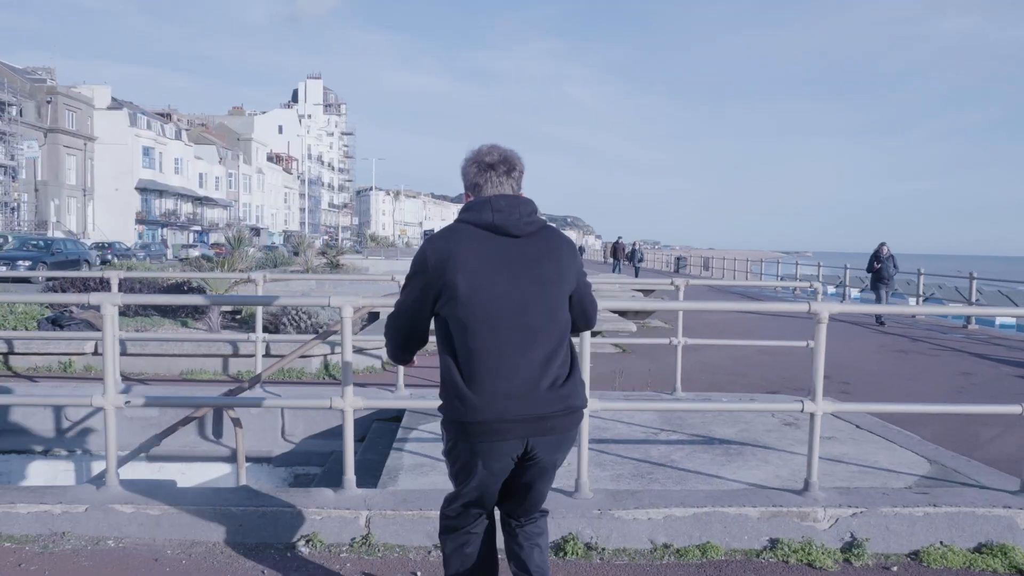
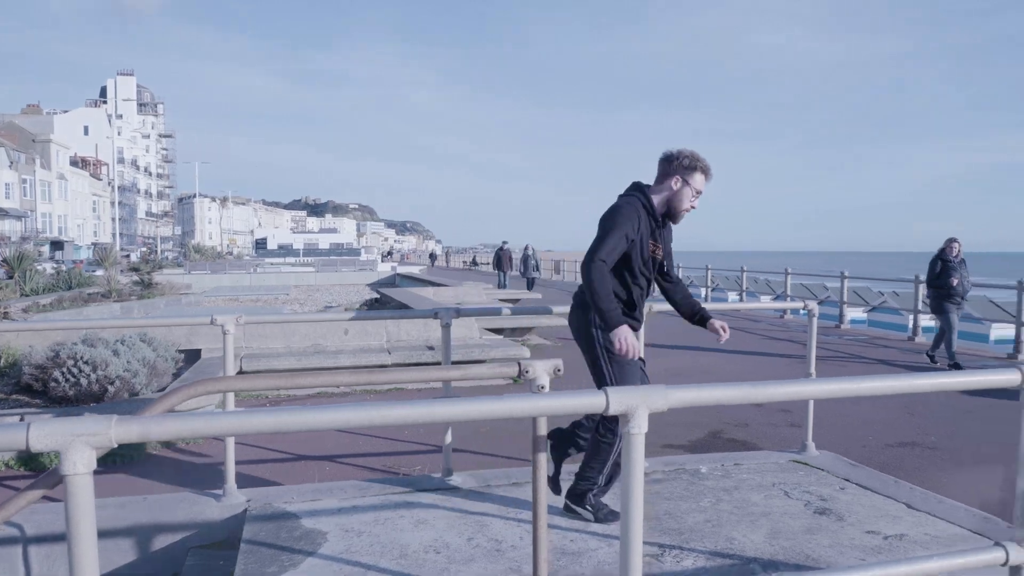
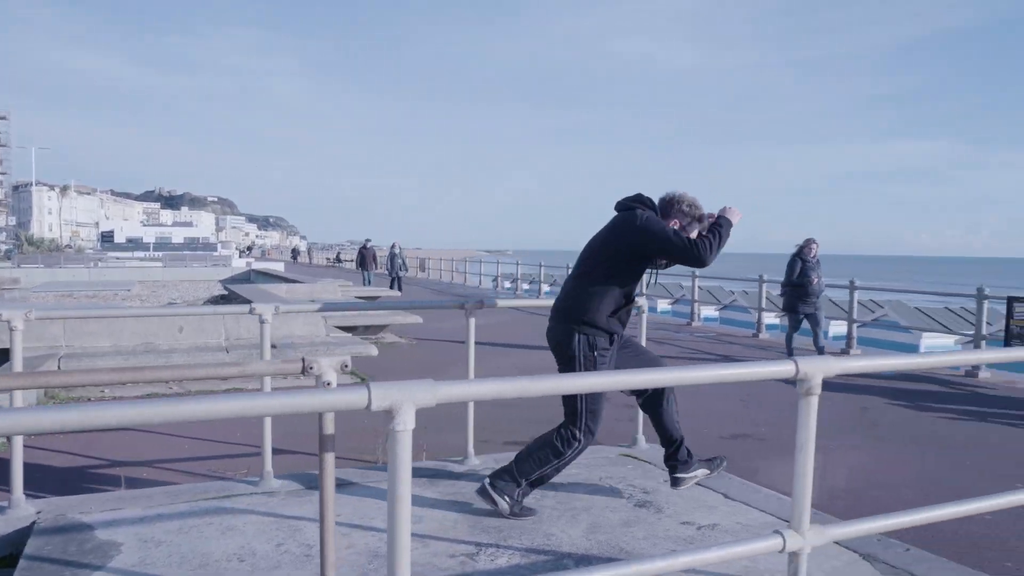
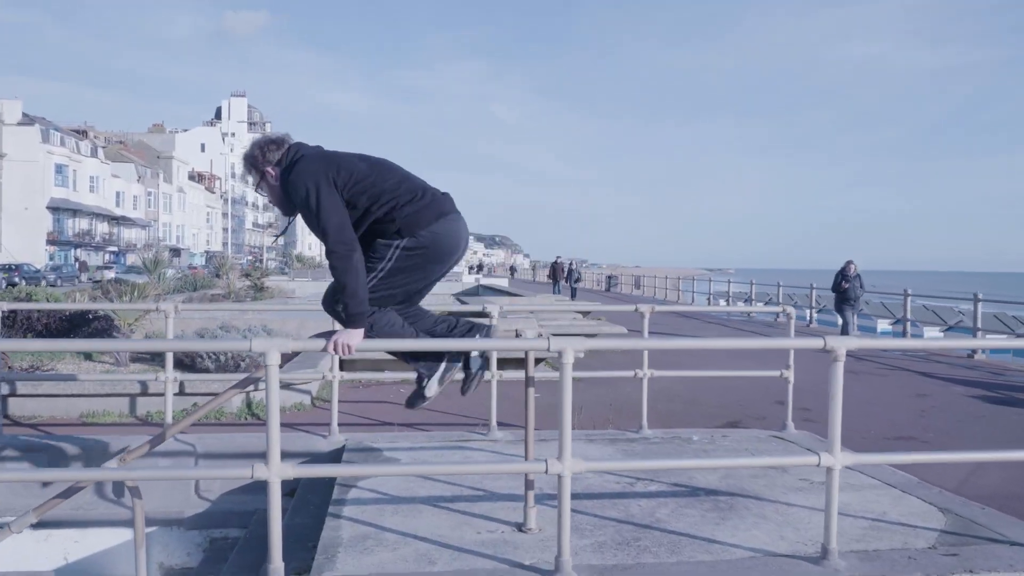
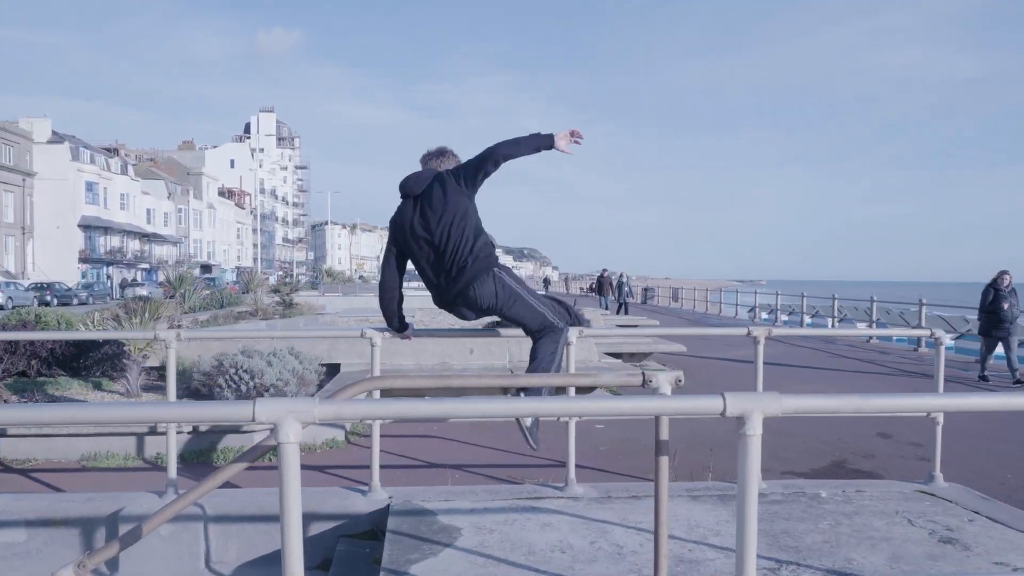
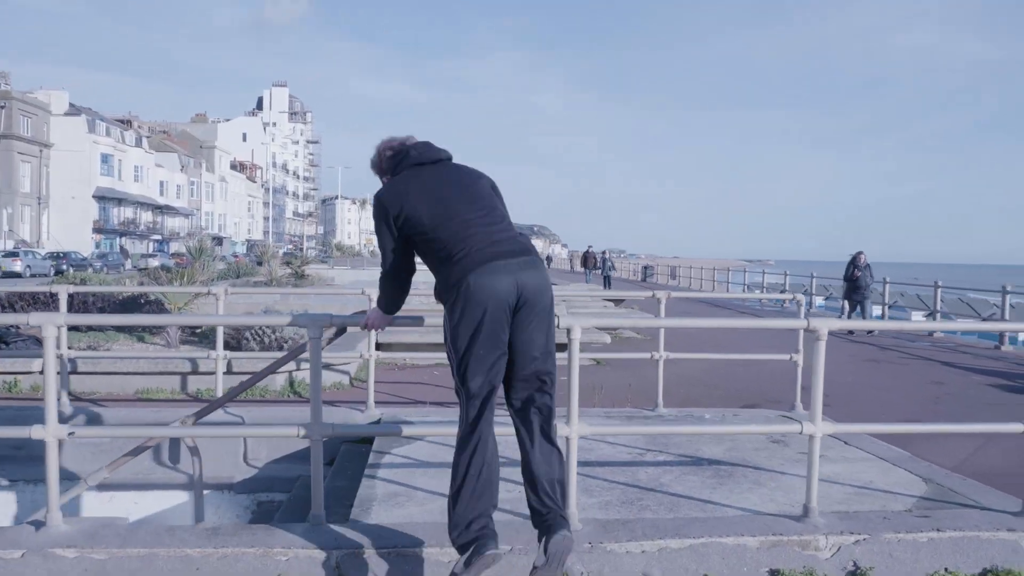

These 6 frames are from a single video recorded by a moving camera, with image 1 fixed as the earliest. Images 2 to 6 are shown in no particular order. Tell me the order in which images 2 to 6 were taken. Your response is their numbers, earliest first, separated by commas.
6, 4, 5, 2, 3
